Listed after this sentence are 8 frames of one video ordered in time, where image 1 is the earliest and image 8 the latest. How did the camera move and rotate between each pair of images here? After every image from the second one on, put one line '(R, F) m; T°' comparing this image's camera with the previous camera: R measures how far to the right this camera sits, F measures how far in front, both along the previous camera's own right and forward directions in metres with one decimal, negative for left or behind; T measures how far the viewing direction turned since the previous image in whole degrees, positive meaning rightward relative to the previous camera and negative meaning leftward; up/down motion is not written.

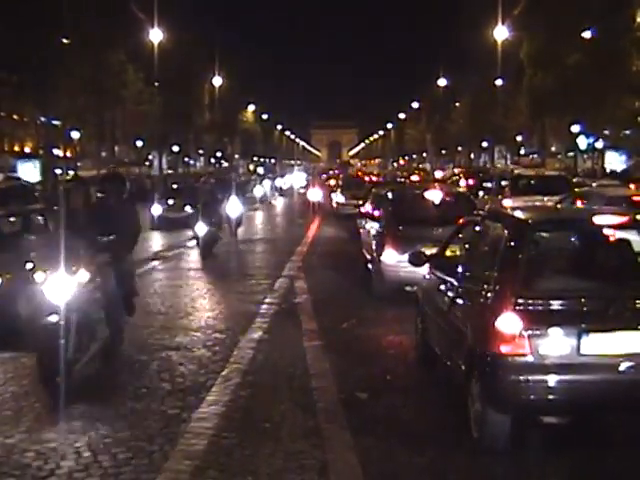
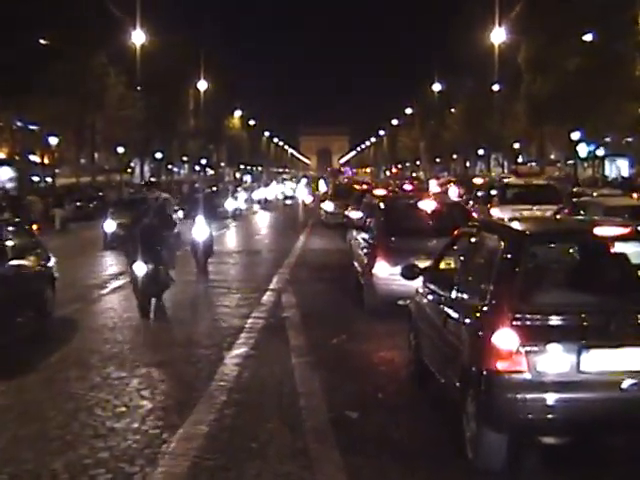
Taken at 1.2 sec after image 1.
(0.0, +0.5) m; +1°
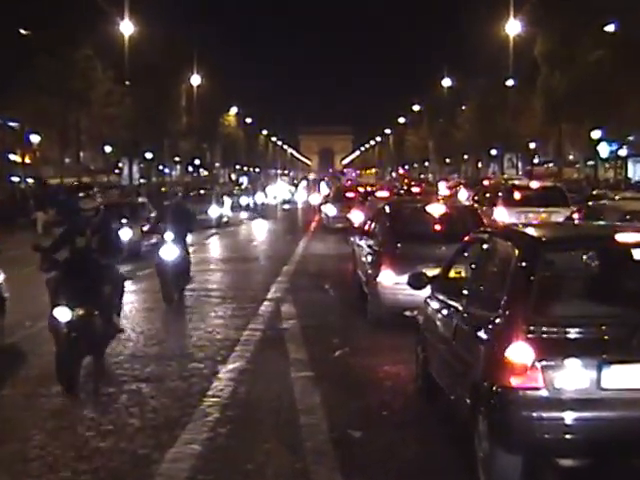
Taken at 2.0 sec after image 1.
(0.0, +0.8) m; 0°
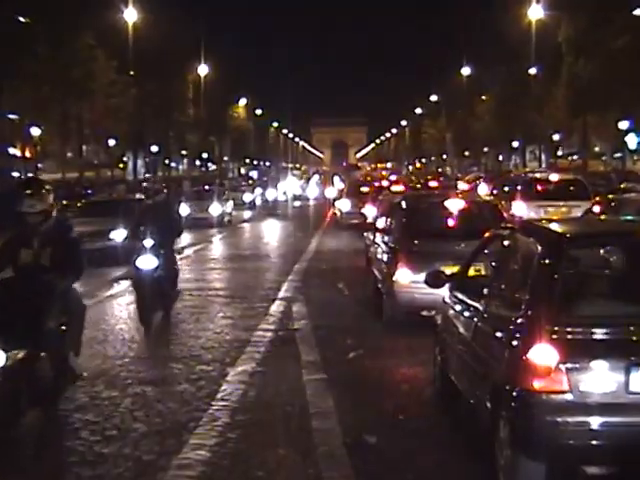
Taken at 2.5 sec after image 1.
(0.0, +0.5) m; -1°
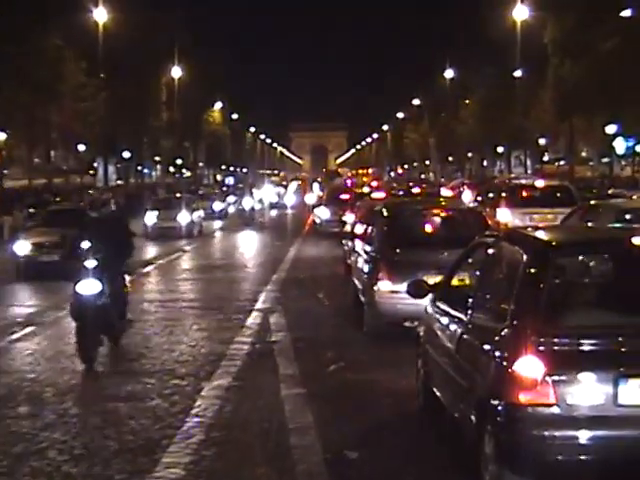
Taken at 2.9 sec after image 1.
(0.0, +0.4) m; +1°
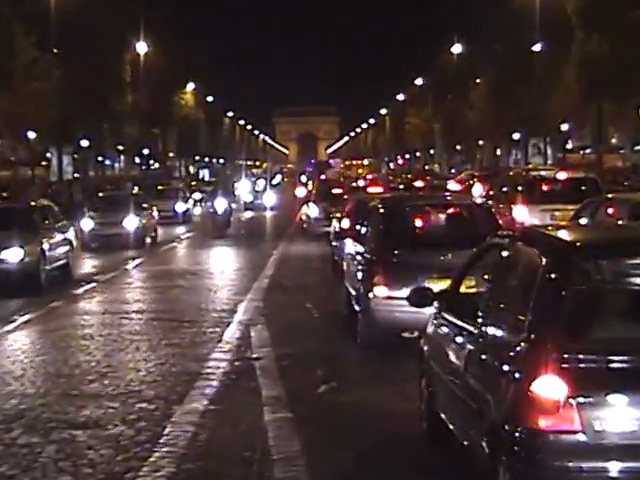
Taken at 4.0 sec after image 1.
(+0.1, +1.3) m; 0°
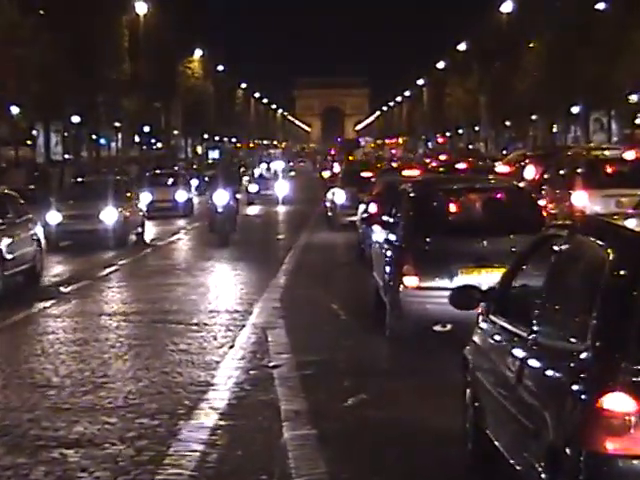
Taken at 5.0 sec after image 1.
(-0.1, +1.2) m; -1°
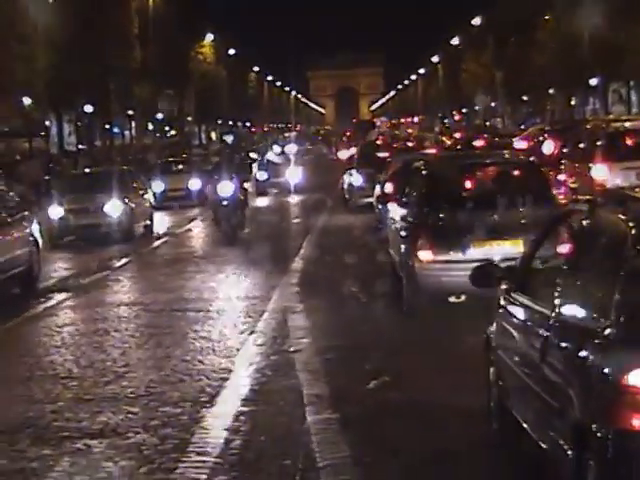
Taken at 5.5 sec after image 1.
(0.0, +0.1) m; -1°
